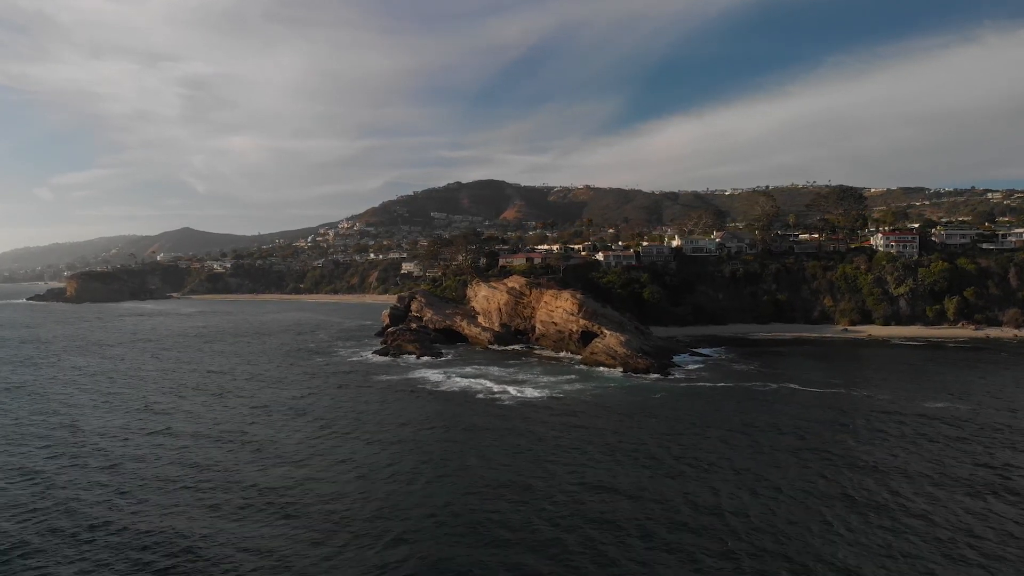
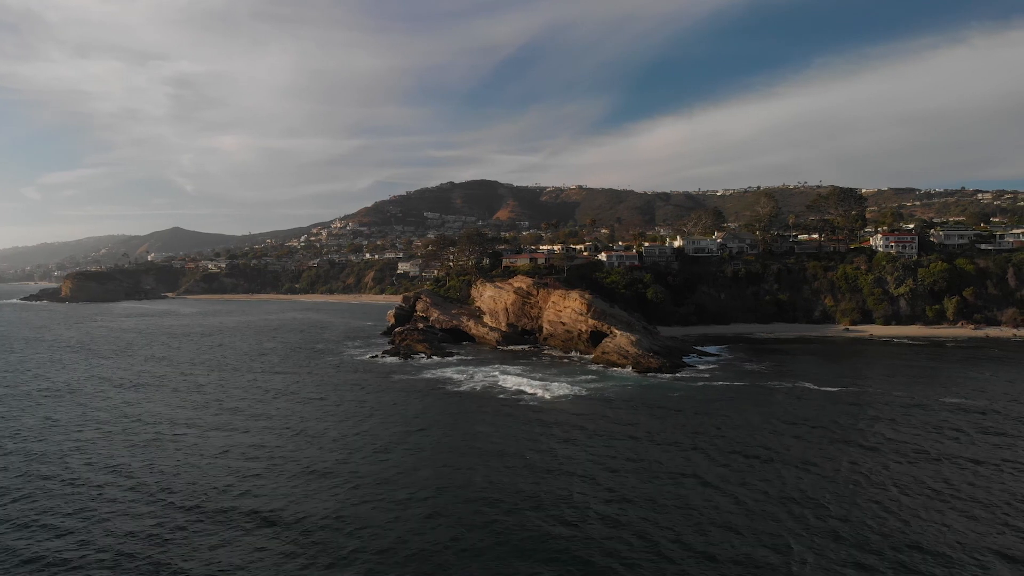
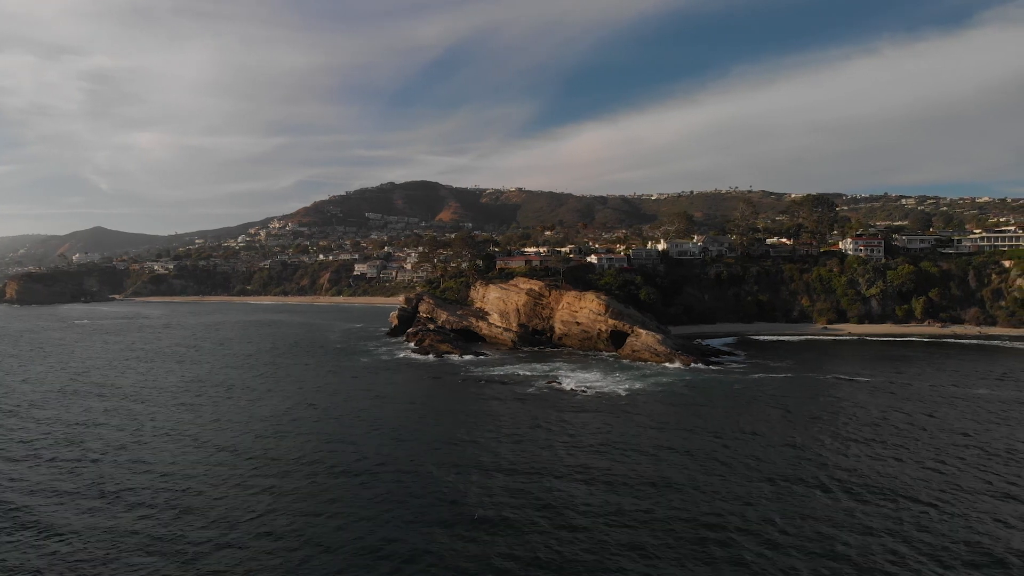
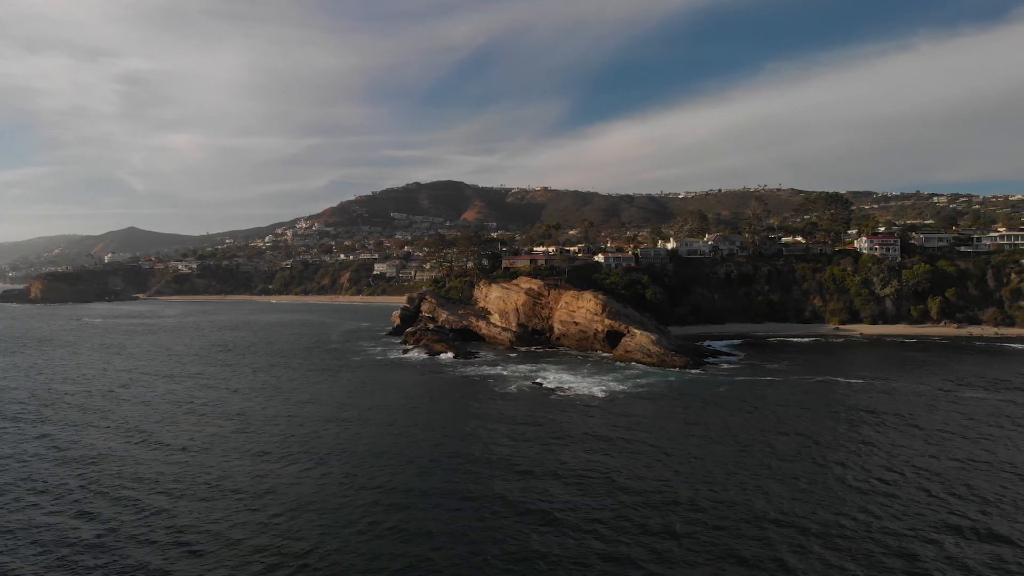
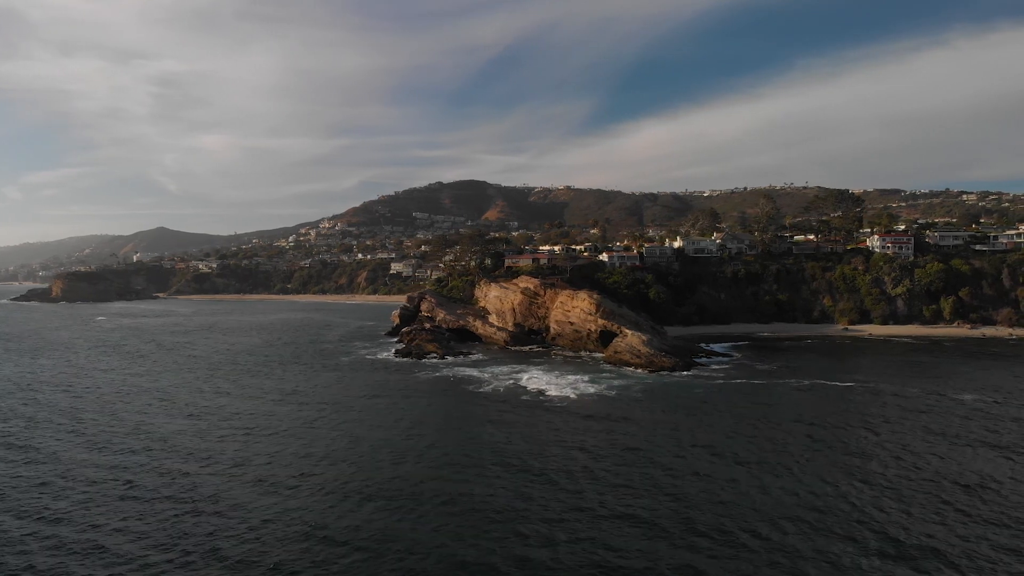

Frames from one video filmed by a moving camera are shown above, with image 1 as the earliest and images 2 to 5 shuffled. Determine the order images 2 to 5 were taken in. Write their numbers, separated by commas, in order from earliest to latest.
2, 5, 4, 3
